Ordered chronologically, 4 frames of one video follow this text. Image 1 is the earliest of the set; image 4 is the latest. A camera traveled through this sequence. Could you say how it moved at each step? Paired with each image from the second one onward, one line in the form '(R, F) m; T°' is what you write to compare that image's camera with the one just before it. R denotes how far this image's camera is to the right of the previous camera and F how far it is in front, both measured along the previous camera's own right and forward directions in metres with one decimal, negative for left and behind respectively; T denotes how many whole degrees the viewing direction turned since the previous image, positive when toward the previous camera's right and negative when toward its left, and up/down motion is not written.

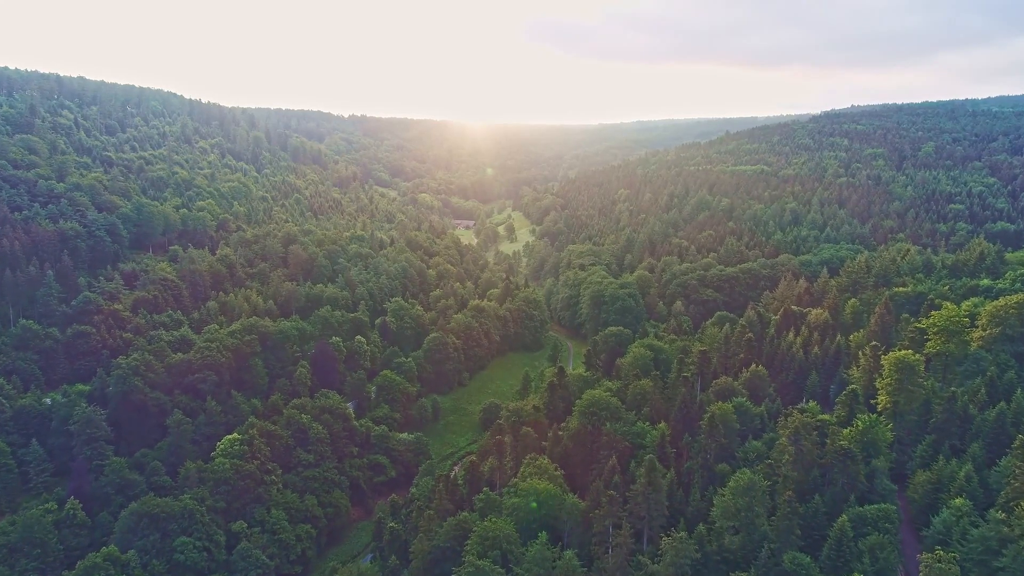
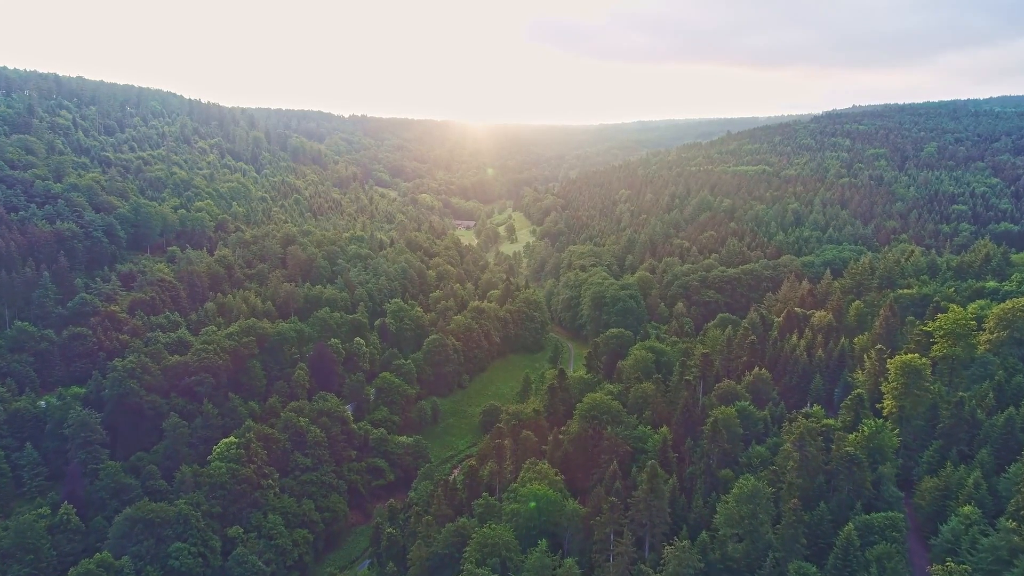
(+0.1, +0.7) m; 0°
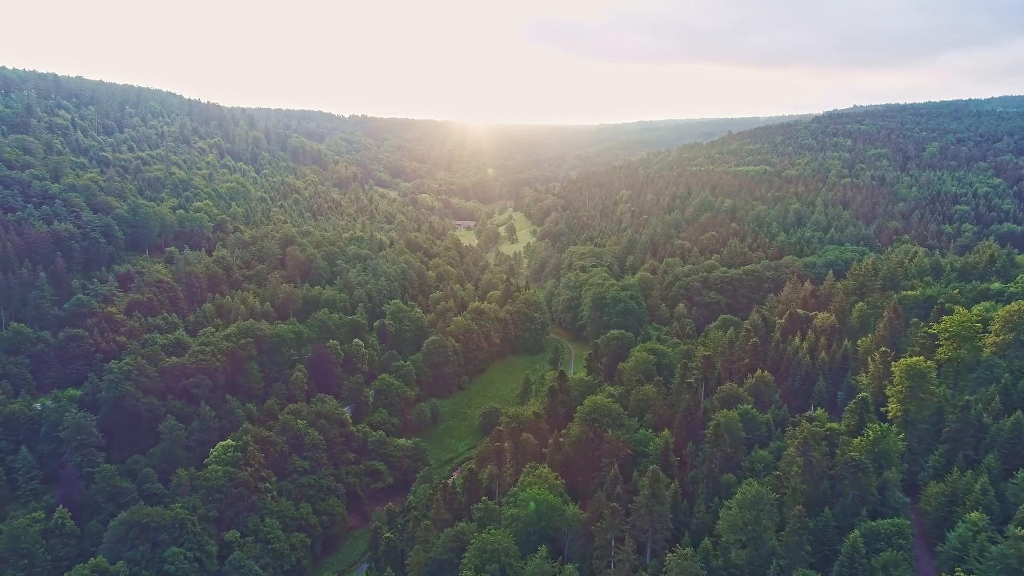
(+0.1, +0.6) m; 0°
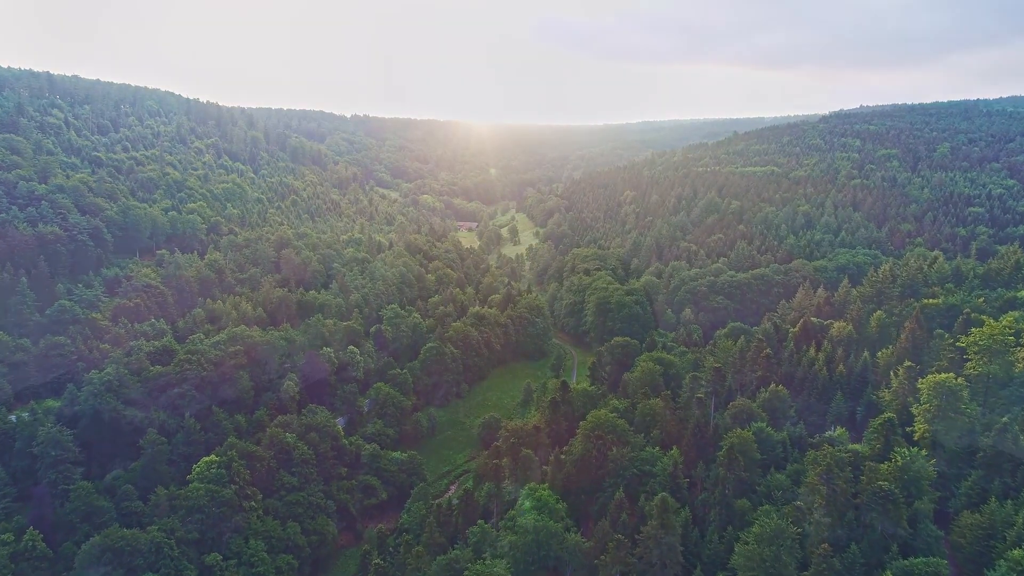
(+0.3, +3.0) m; 0°
